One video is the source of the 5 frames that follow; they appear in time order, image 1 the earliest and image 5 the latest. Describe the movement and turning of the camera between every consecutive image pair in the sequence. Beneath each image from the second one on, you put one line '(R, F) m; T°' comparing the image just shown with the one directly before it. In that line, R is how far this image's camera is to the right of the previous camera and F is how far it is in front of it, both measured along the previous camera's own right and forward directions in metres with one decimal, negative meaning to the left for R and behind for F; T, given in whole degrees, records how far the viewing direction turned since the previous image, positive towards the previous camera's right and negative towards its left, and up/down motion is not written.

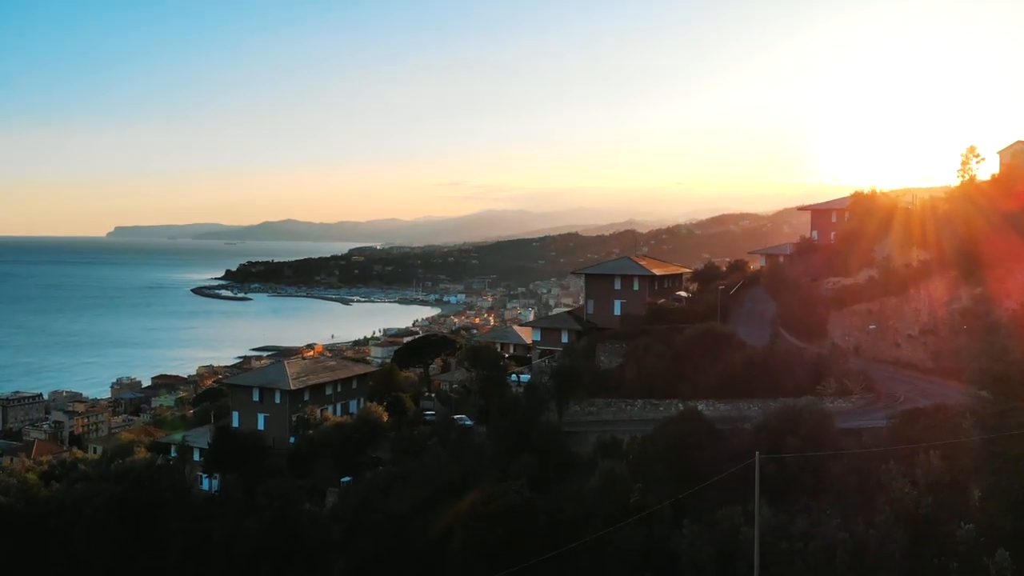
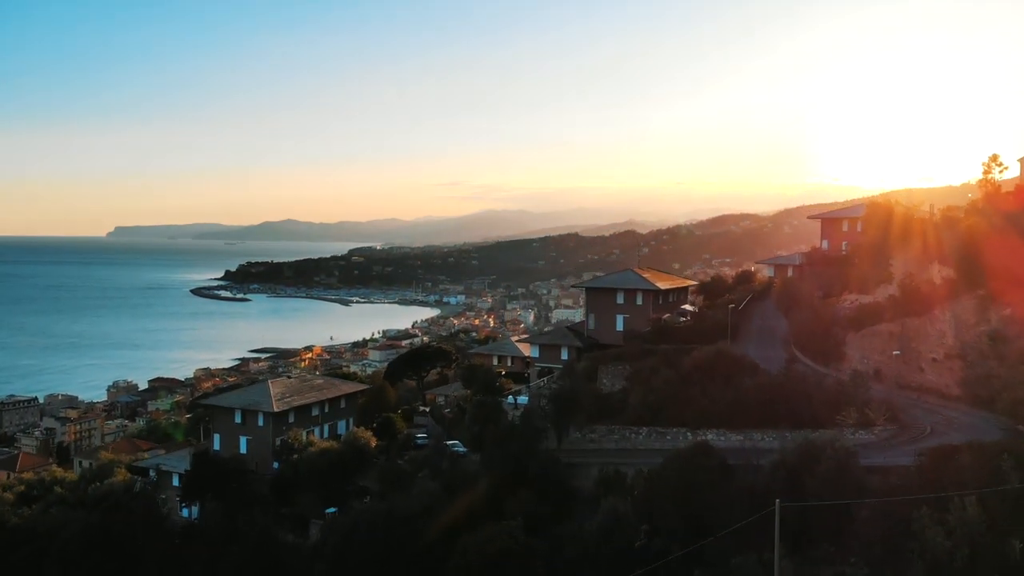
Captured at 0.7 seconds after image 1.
(+0.1, +1.1) m; 0°
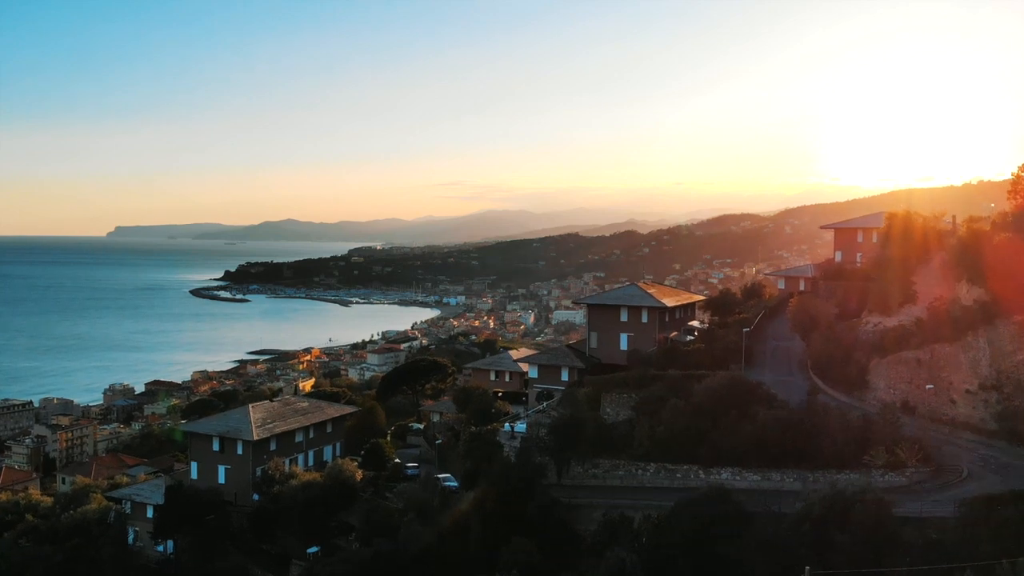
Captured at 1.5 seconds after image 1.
(+0.1, +1.3) m; 0°
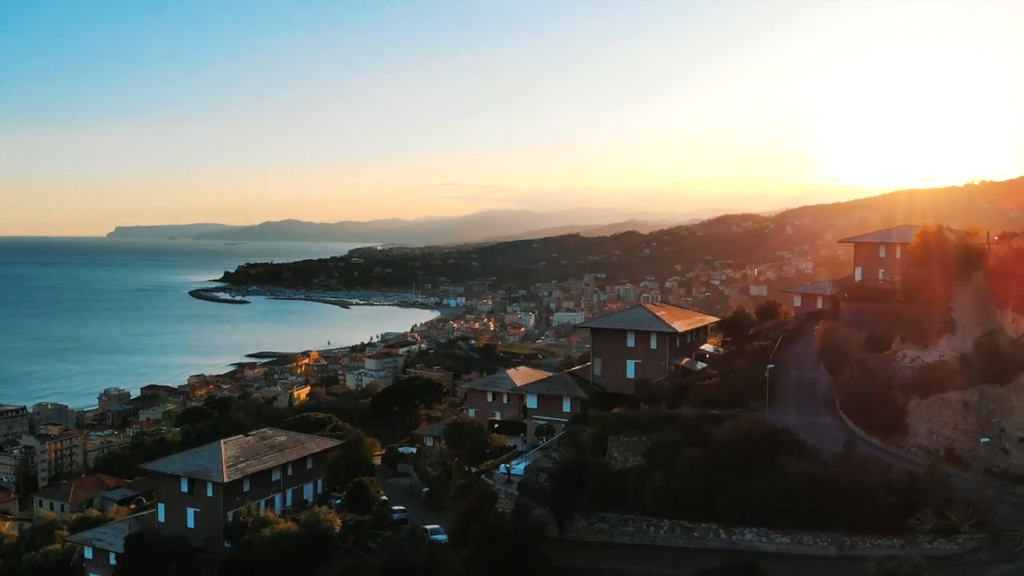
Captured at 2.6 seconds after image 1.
(+0.1, +1.7) m; 0°
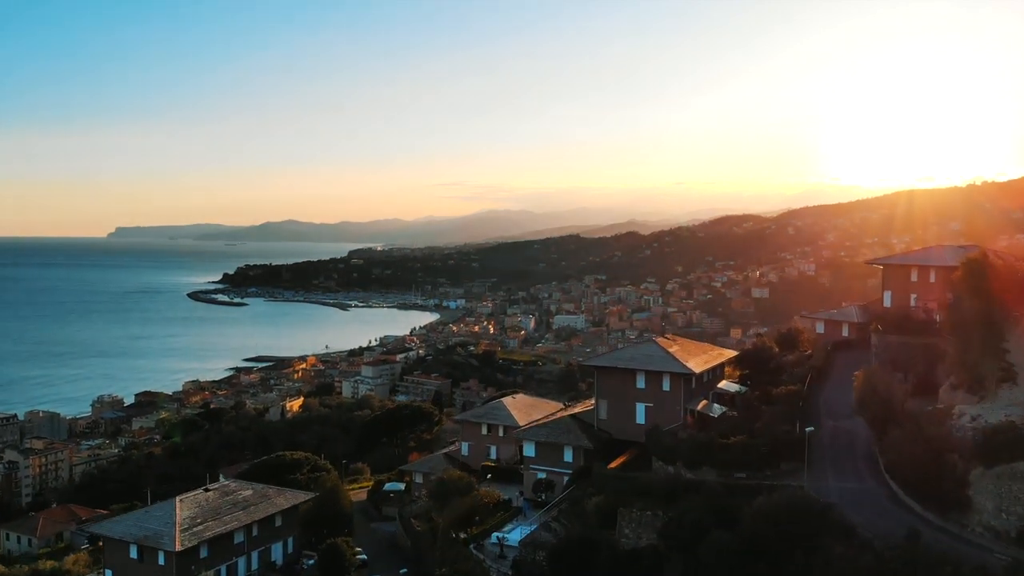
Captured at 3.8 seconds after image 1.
(+0.1, +2.1) m; 0°
